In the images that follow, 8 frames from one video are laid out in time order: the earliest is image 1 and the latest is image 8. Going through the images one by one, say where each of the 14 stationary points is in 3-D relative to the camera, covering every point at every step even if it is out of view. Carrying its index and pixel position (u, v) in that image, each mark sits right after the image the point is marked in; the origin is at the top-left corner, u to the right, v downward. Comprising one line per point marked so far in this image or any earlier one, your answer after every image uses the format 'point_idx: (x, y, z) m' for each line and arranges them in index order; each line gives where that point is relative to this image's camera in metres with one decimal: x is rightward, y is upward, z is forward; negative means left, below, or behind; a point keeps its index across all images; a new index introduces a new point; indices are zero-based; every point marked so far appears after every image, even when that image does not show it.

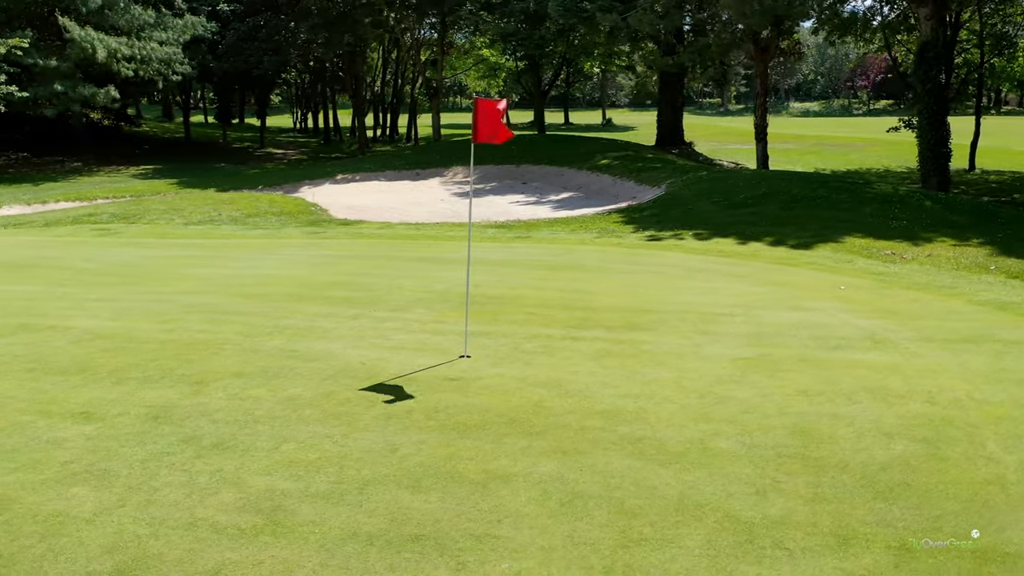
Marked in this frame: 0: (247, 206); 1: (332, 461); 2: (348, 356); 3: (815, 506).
0: (-5.7, +1.8, +17.8) m
1: (-1.0, -0.9, +4.4) m
2: (-1.3, -0.5, +6.4) m
3: (+1.4, -1.0, +3.7) m
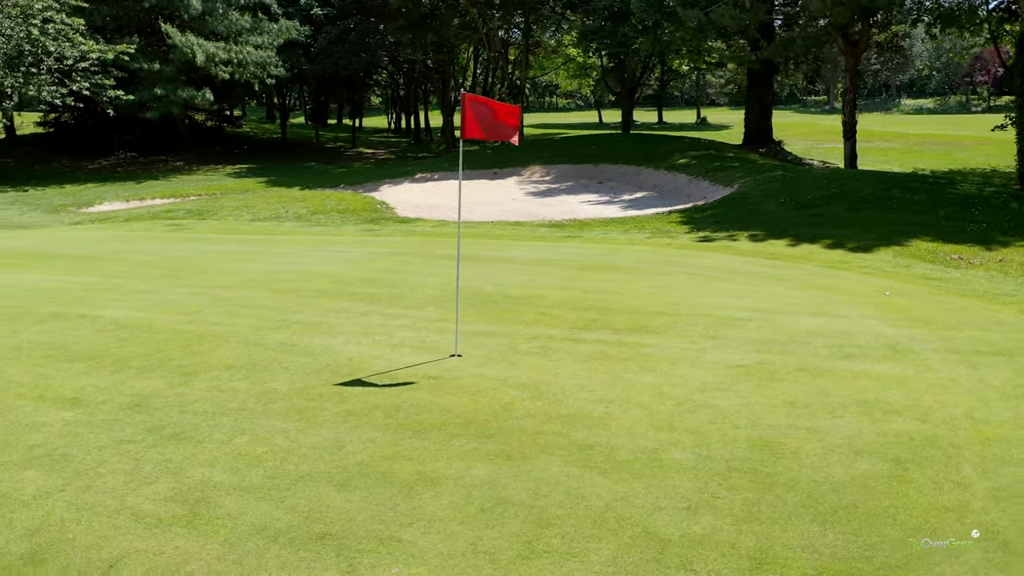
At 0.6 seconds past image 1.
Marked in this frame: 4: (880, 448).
0: (-4.3, +1.9, +18.2) m
1: (-1.3, -0.9, +4.4) m
2: (-1.3, -0.5, +6.4) m
3: (+1.0, -1.0, +3.5) m
4: (+1.9, -0.8, +4.2) m
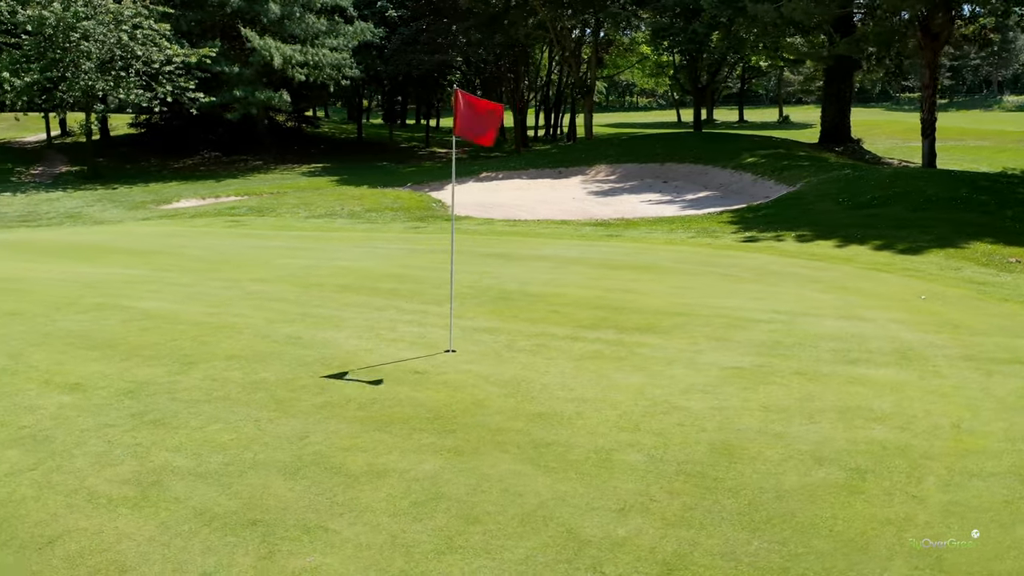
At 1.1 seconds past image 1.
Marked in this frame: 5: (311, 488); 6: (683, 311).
0: (-3.2, +1.9, +18.6) m
1: (-1.5, -0.8, +4.5) m
2: (-1.4, -0.5, +6.5) m
3: (+0.6, -1.0, +3.4) m
4: (+1.6, -0.8, +4.0) m
5: (-1.0, -1.0, +3.9) m
6: (+1.6, -0.2, +7.5) m
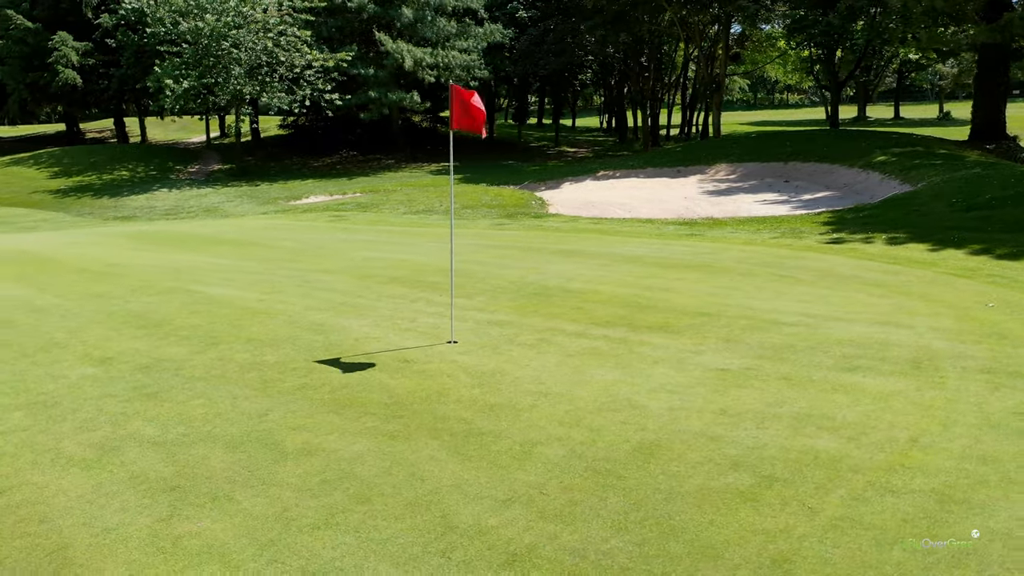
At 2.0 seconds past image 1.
0: (-0.9, +2.1, +19.0) m
1: (-1.8, -0.8, +4.8) m
2: (-1.3, -0.4, +6.8) m
3: (+0.1, -1.0, +3.3) m
4: (+1.2, -0.8, +3.8) m
5: (-1.4, -0.9, +4.2) m
6: (+1.7, -0.2, +7.3) m
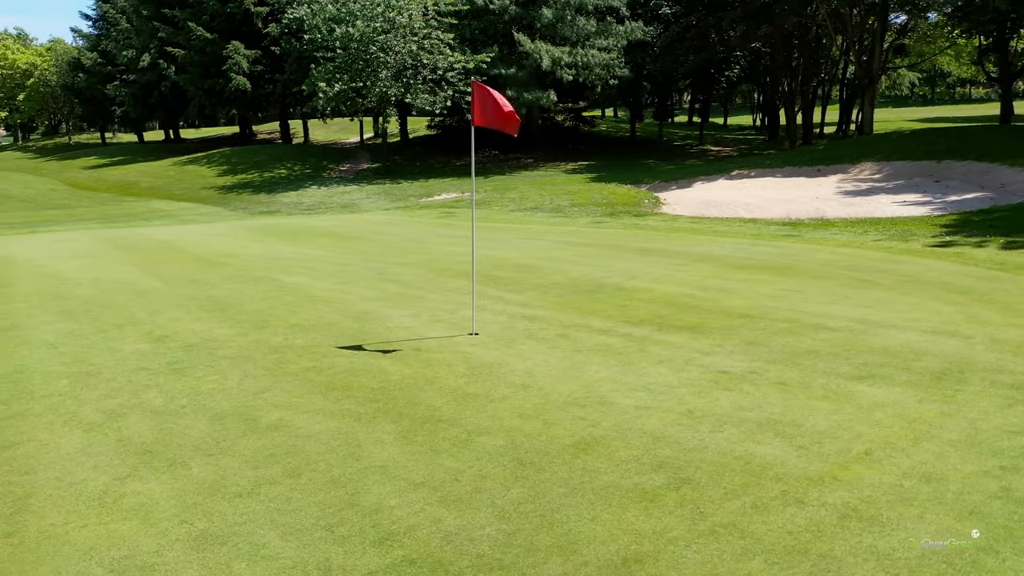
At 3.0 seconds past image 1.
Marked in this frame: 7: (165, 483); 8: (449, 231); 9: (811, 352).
0: (+1.6, +2.1, +18.9) m
1: (-1.9, -0.7, +5.2) m
2: (-1.1, -0.3, +7.1) m
3: (-0.3, -0.9, +3.4) m
4: (+0.8, -0.8, +3.7) m
5: (-1.6, -0.8, +4.5) m
6: (+2.0, -0.2, +7.0) m
7: (-1.6, -0.9, +3.9) m
8: (-1.1, +1.0, +14.8) m
9: (+2.1, -0.4, +5.7) m
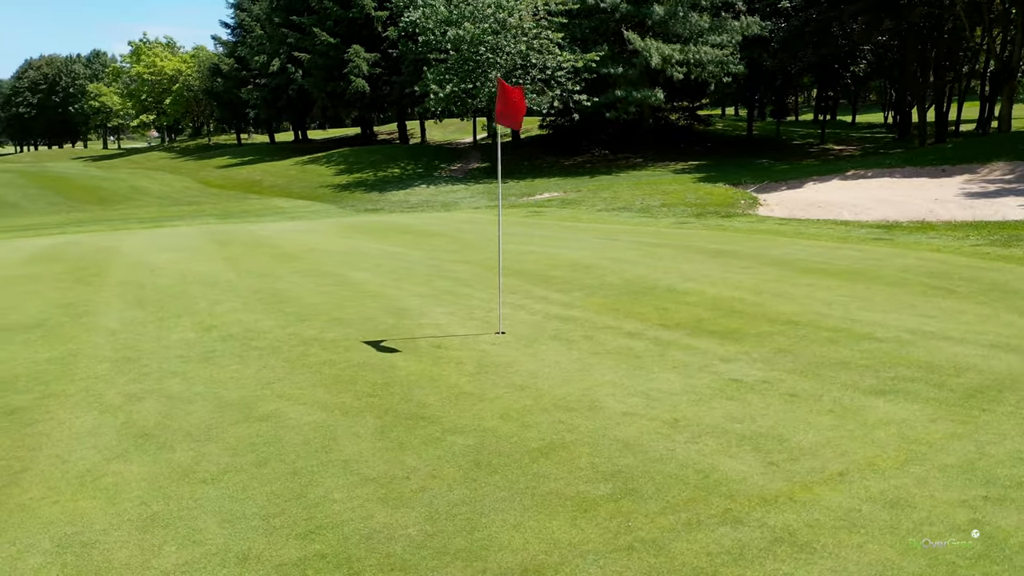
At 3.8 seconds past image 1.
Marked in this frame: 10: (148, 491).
0: (+3.7, +2.0, +18.5) m
1: (-1.9, -0.6, +5.4) m
2: (-0.8, -0.3, +7.1) m
3: (-0.6, -0.9, +3.4) m
4: (+0.6, -0.8, +3.5) m
5: (-1.7, -0.7, +4.7) m
6: (+2.3, -0.3, +6.6) m
7: (-1.8, -0.9, +4.1) m
8: (+0.3, +1.0, +14.7) m
9: (+2.1, -0.5, +5.3) m
10: (-1.6, -0.9, +3.7) m
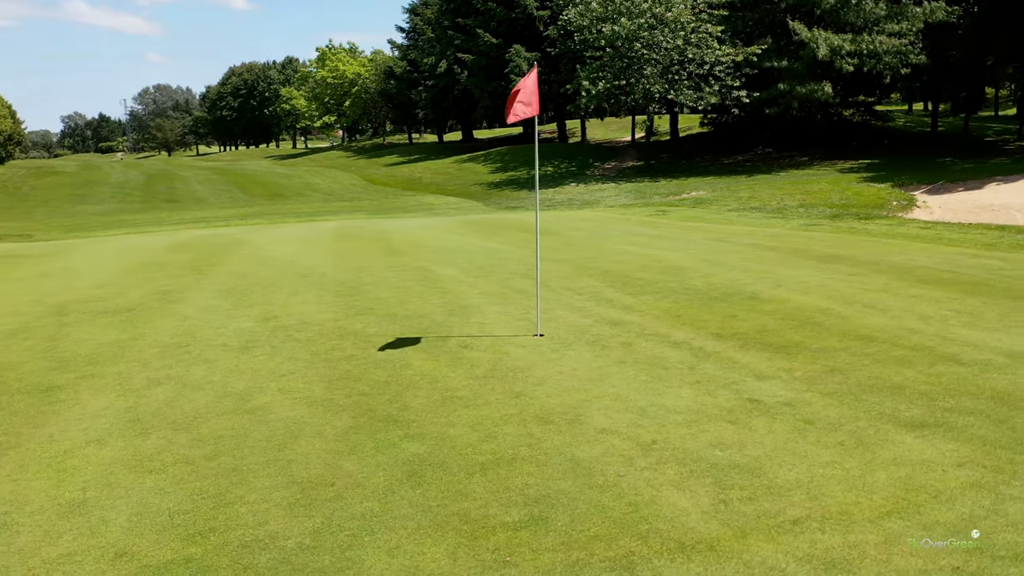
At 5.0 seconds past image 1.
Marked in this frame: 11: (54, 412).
0: (+6.4, +1.9, +17.1) m
1: (-1.8, -0.5, +5.5) m
2: (-0.3, -0.2, +6.9) m
3: (-0.9, -0.9, +3.2) m
4: (+0.2, -0.8, +3.1) m
5: (-1.7, -0.7, +4.7) m
6: (+2.6, -0.3, +5.8) m
7: (-2.0, -0.8, +4.1) m
8: (+2.3, +1.0, +14.2) m
9: (+2.1, -0.5, +4.6) m
10: (-1.9, -0.9, +3.8) m
11: (-2.7, -0.7, +4.8) m
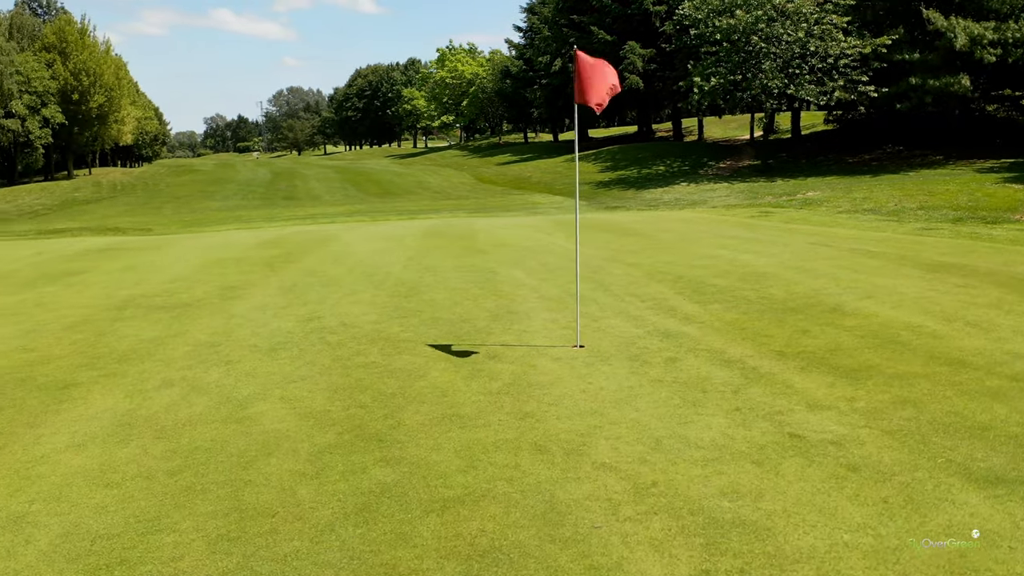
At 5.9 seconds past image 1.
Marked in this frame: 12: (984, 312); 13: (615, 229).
0: (+8.2, +1.7, +15.6) m
1: (-1.6, -0.5, +5.2) m
2: (0.0, -0.3, +6.5) m
3: (-1.1, -0.9, +2.9) m
4: (0.0, -0.8, +2.6) m
5: (-1.7, -0.7, +4.4) m
6: (+2.7, -0.4, +4.9) m
7: (-2.0, -0.8, +3.9) m
8: (+3.7, +0.9, +13.2) m
9: (+2.1, -0.6, +3.8) m
10: (-2.0, -0.9, +3.5) m
11: (-2.6, -0.7, +4.7) m
12: (+3.6, -0.2, +6.3) m
13: (+1.8, +1.0, +14.6) m
